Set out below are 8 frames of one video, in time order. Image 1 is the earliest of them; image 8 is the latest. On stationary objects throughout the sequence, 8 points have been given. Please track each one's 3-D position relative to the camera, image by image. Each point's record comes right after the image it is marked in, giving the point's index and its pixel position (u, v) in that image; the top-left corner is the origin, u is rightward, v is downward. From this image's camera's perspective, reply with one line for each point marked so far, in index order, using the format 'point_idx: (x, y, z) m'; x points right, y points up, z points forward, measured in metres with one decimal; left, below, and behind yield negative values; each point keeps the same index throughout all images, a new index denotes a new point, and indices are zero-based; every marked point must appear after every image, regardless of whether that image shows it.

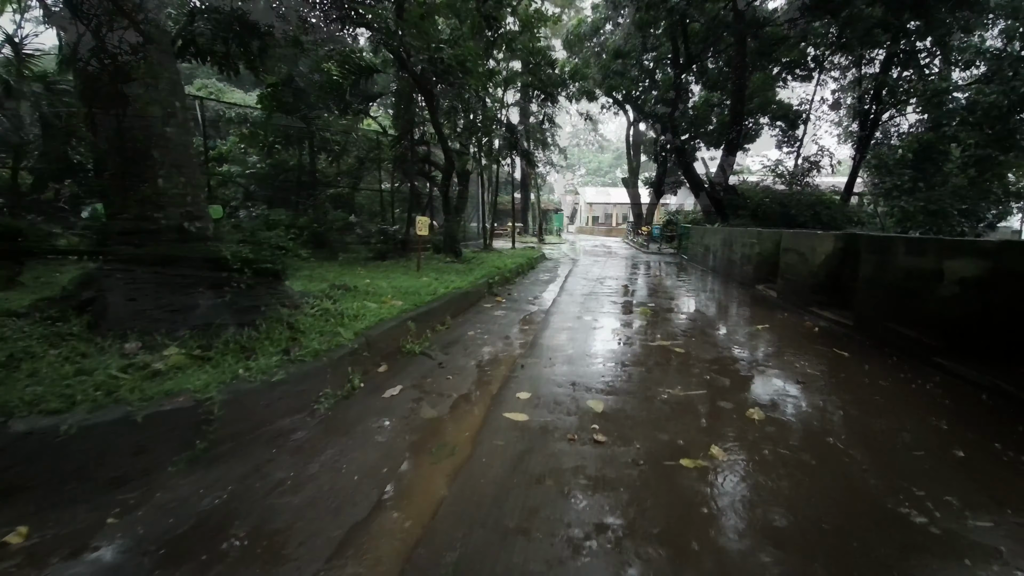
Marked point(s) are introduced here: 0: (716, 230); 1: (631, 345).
0: (+4.8, +1.4, +11.4) m
1: (+1.1, -0.6, +4.8) m
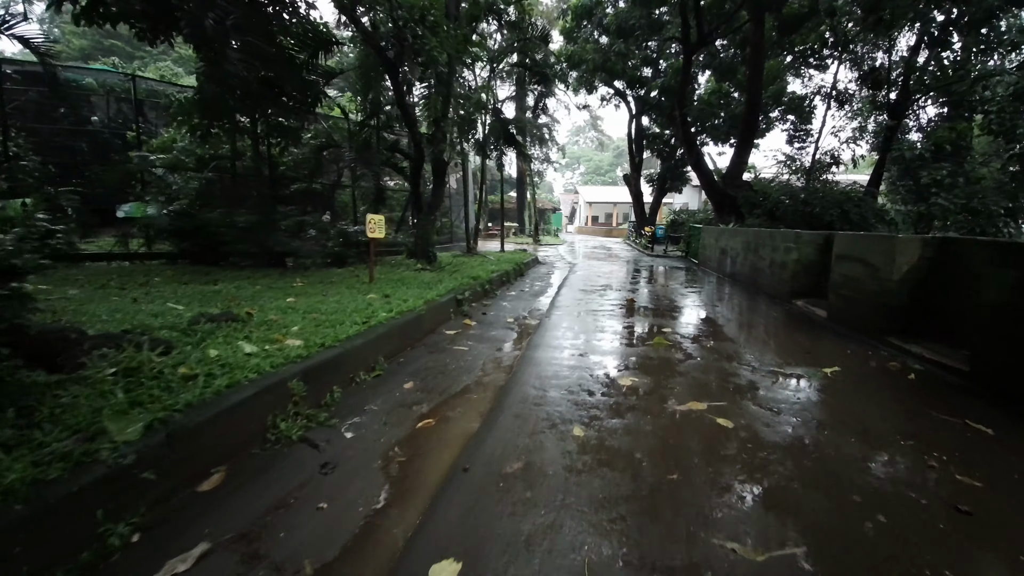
0: (+4.5, +1.2, +9.8) m
1: (+0.9, -0.8, +3.2) m
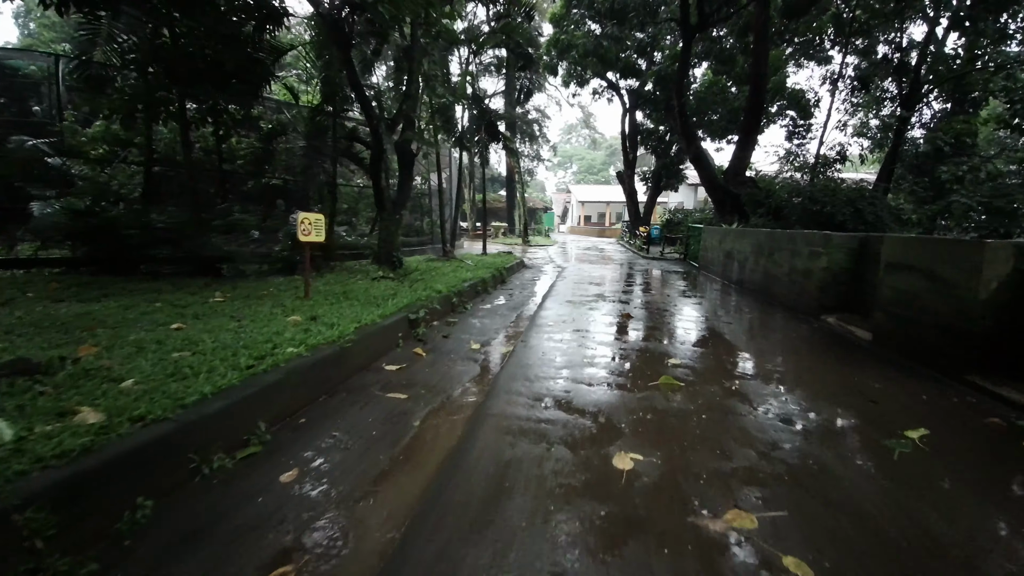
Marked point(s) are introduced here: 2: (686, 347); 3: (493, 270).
0: (+4.1, +1.0, +8.7) m
1: (+0.6, -0.9, +2.0) m
2: (+1.8, -0.6, +5.0) m
3: (-0.4, +0.3, +9.0) m
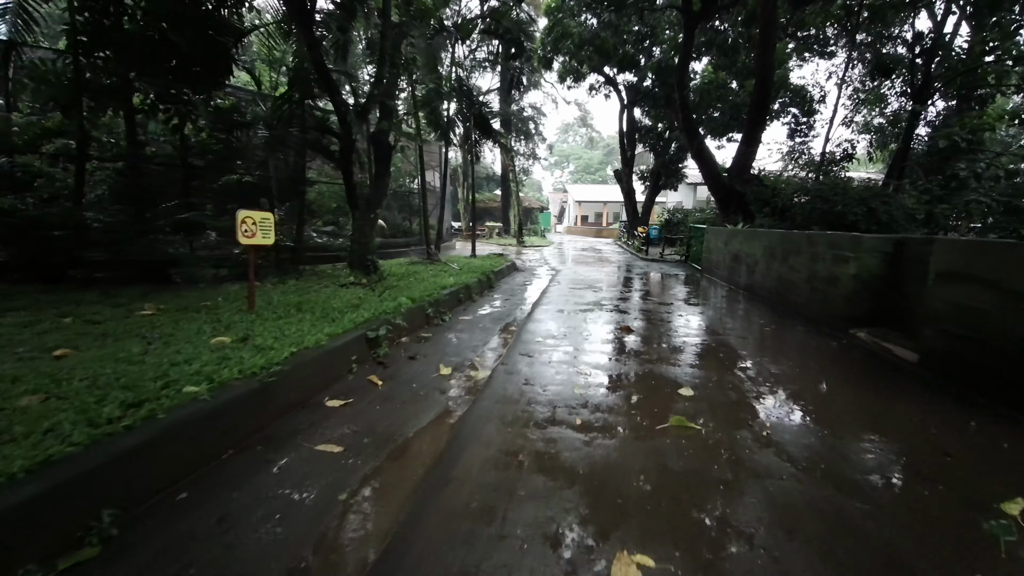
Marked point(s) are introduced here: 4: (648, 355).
0: (+3.9, +0.9, +8.0) m
1: (+0.4, -1.0, +1.3) m
2: (+1.6, -0.7, +4.3) m
3: (-0.6, +0.2, +8.3) m
4: (+1.3, -0.6, +4.5) m
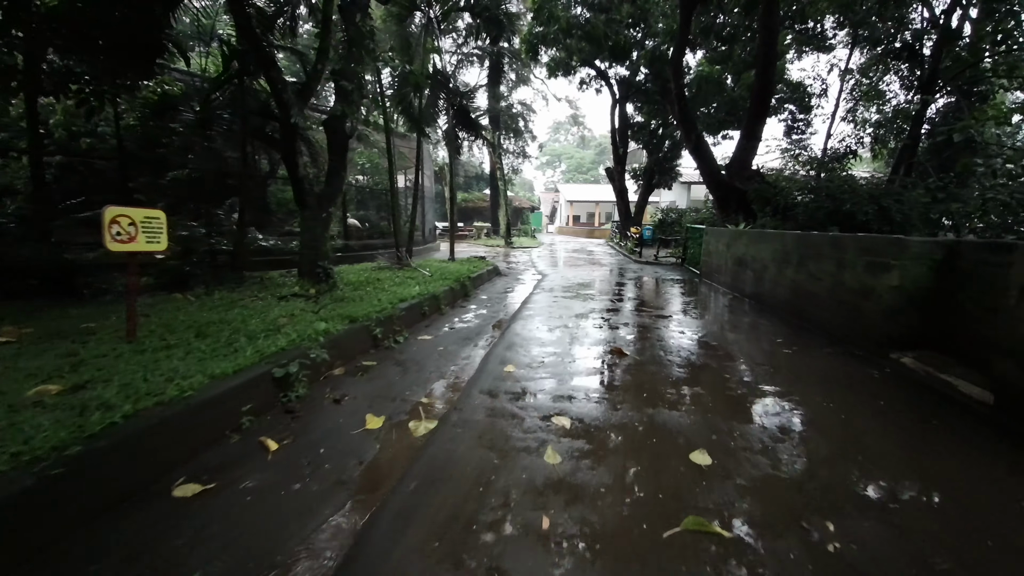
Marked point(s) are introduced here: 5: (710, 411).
0: (+3.6, +0.8, +7.1) m
1: (+0.2, -1.2, +0.3) m
2: (+1.3, -0.8, +3.4) m
3: (-0.9, +0.1, +7.3) m
4: (+1.0, -0.8, +3.6) m
5: (+1.3, -0.8, +3.1) m
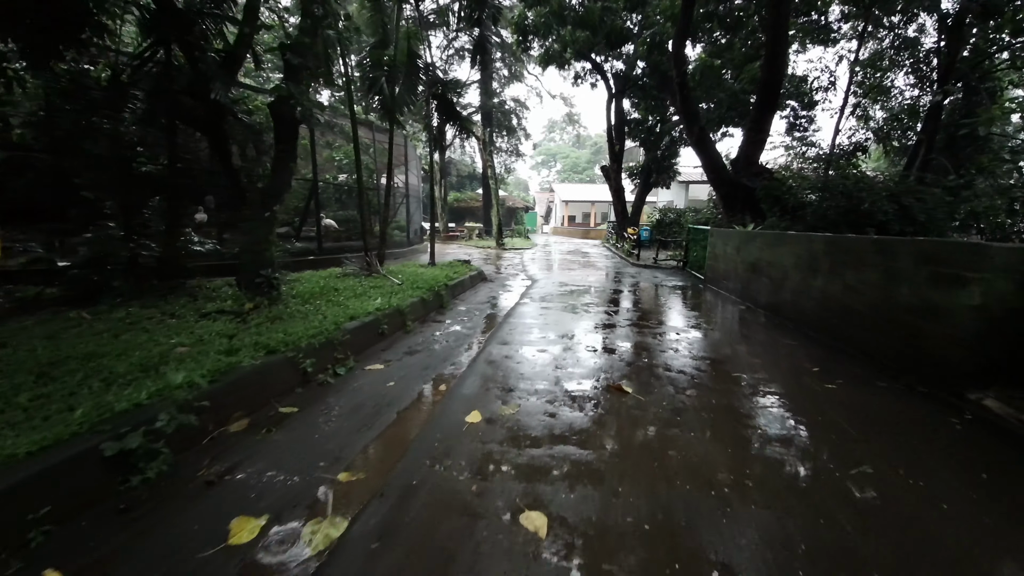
0: (+3.4, +0.7, +6.2) m
1: (0.0, -1.3, -0.6) m
2: (+1.1, -0.9, +2.5) m
3: (-1.1, 0.0, +6.4) m
4: (+0.8, -0.9, +2.7) m
5: (+1.1, -1.0, +2.2) m
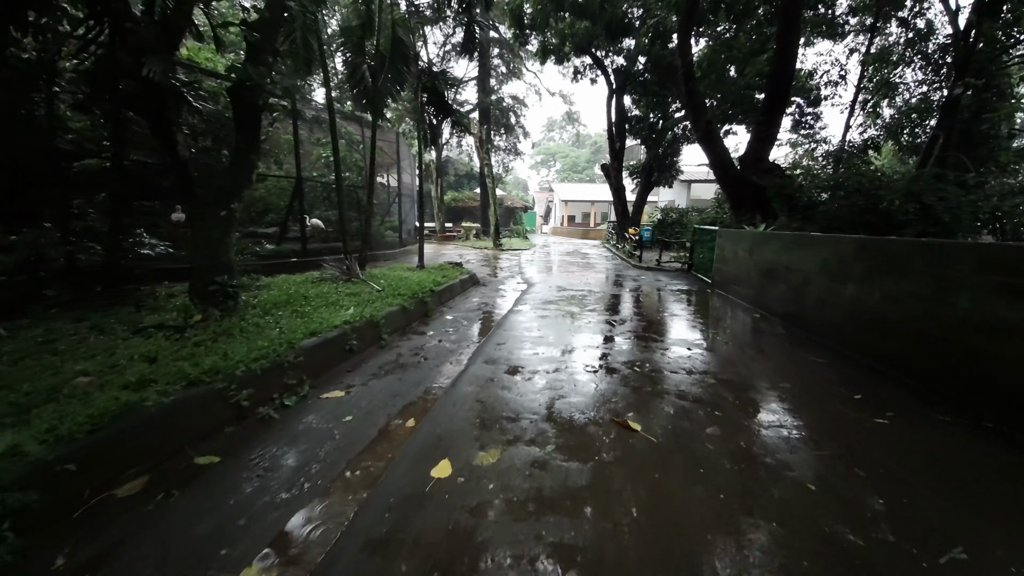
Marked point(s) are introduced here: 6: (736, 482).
0: (+3.3, +0.6, +5.6) m
1: (-0.1, -1.4, -1.2) m
2: (+1.0, -1.0, +1.9) m
3: (-1.2, -0.1, +5.8) m
4: (+0.7, -1.0, +2.1) m
5: (+1.0, -1.1, +1.6) m
6: (+1.1, -1.0, +2.3) m
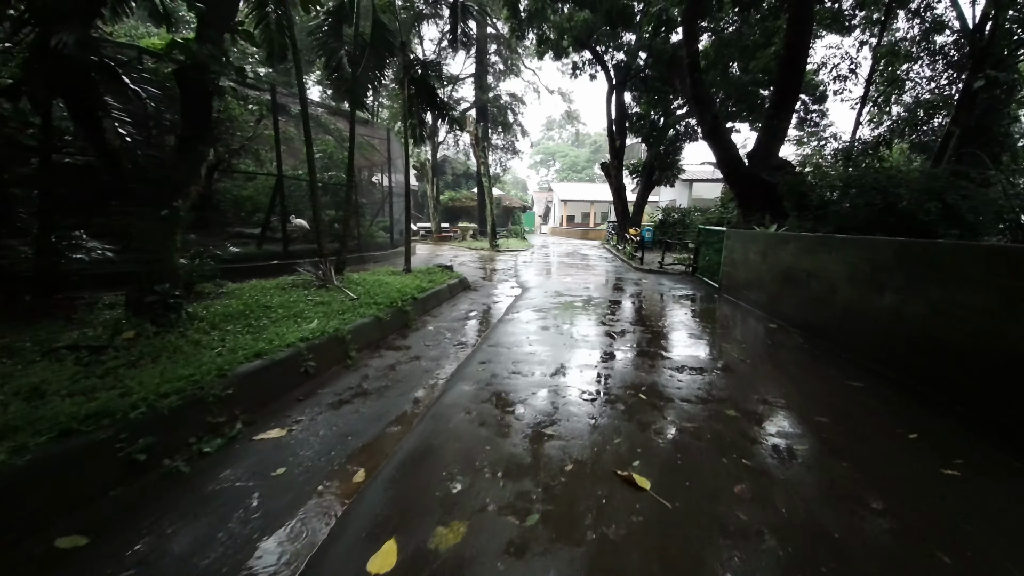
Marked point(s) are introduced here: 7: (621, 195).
0: (+3.2, +0.5, +5.0) m
1: (-0.2, -1.4, -1.8) m
2: (+0.9, -1.1, +1.3) m
3: (-1.3, -0.2, +5.2) m
4: (+0.6, -1.0, +1.5) m
5: (+0.9, -1.1, +1.1) m
6: (+1.0, -1.0, +1.7) m
7: (+4.4, +3.8, +19.7) m
